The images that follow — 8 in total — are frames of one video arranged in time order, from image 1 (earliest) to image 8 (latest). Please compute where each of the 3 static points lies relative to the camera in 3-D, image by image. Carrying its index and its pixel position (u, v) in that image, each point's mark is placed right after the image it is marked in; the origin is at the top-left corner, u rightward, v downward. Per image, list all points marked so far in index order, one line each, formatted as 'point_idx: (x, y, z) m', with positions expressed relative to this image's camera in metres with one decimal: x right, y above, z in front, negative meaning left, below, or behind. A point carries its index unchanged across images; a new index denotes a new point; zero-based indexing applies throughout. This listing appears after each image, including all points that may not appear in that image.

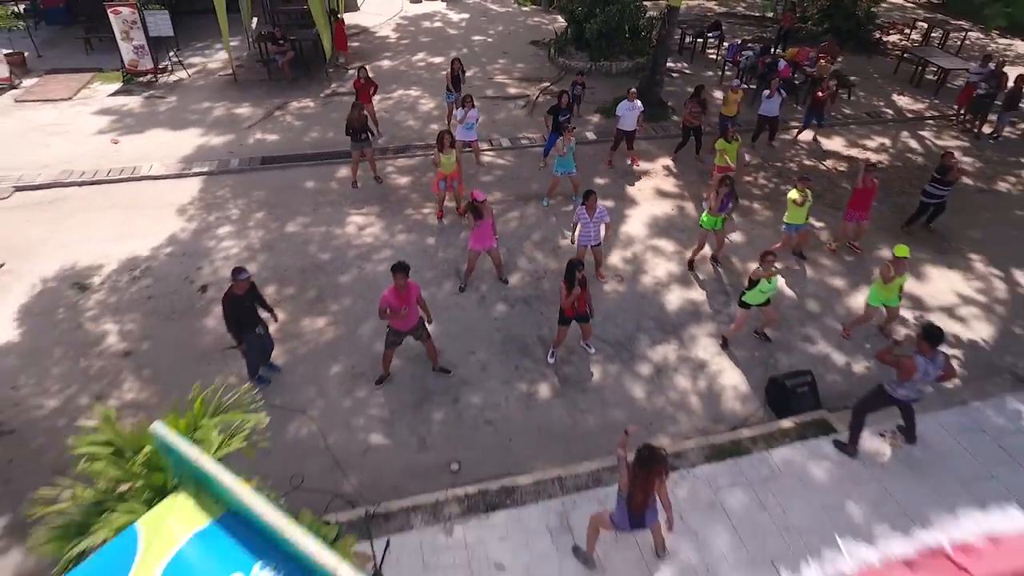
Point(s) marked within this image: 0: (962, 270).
0: (+6.7, +0.3, +9.4) m
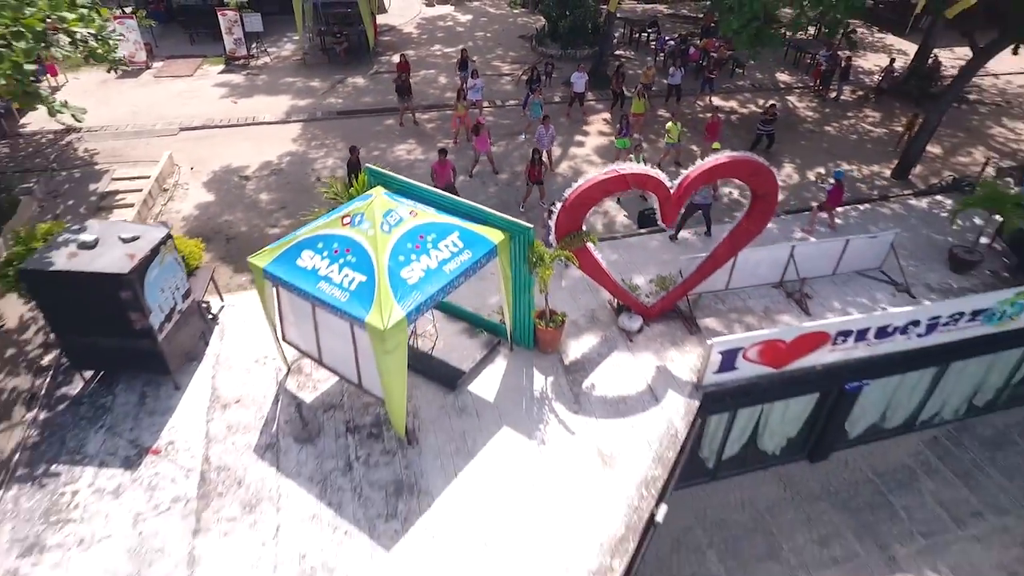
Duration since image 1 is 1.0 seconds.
0: (+6.4, +2.9, +15.6) m
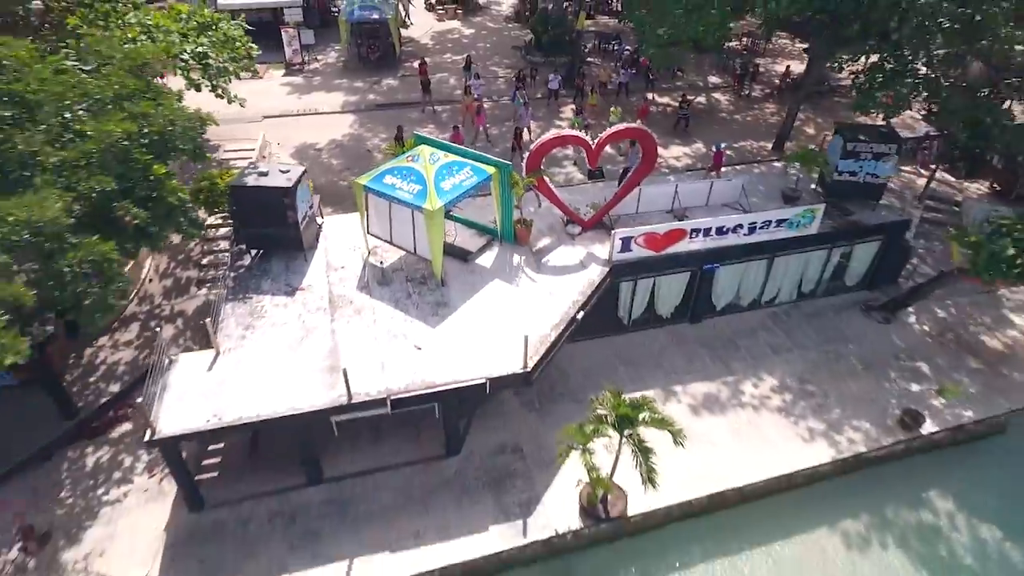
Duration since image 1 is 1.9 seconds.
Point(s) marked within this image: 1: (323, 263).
0: (+6.1, +5.0, +22.3) m
1: (-4.6, +0.7, +15.9) m
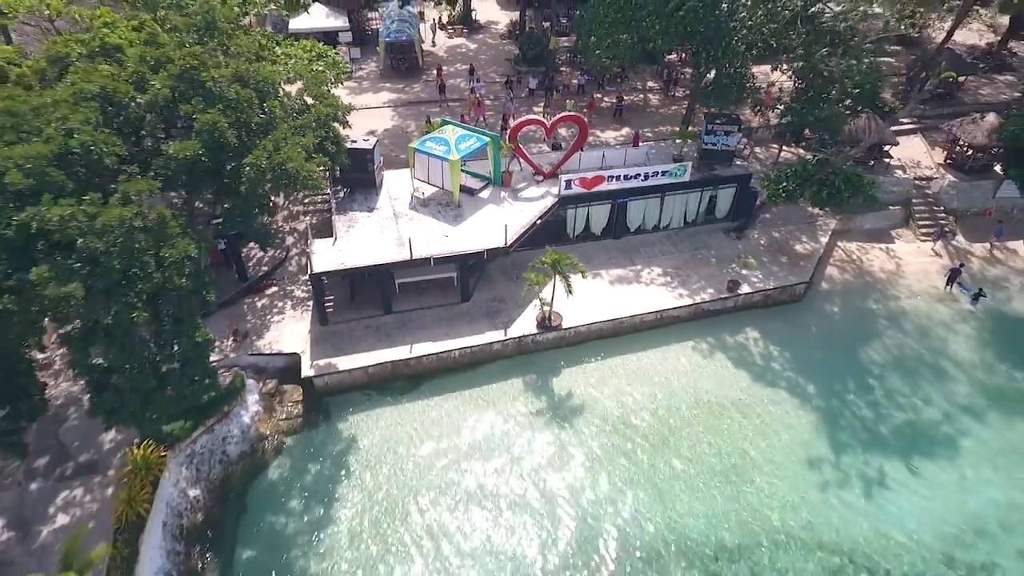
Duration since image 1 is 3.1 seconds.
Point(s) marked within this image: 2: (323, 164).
0: (+5.7, +8.1, +32.9) m
1: (-5.1, +3.9, +26.6) m
2: (-5.5, +3.6, +19.0) m
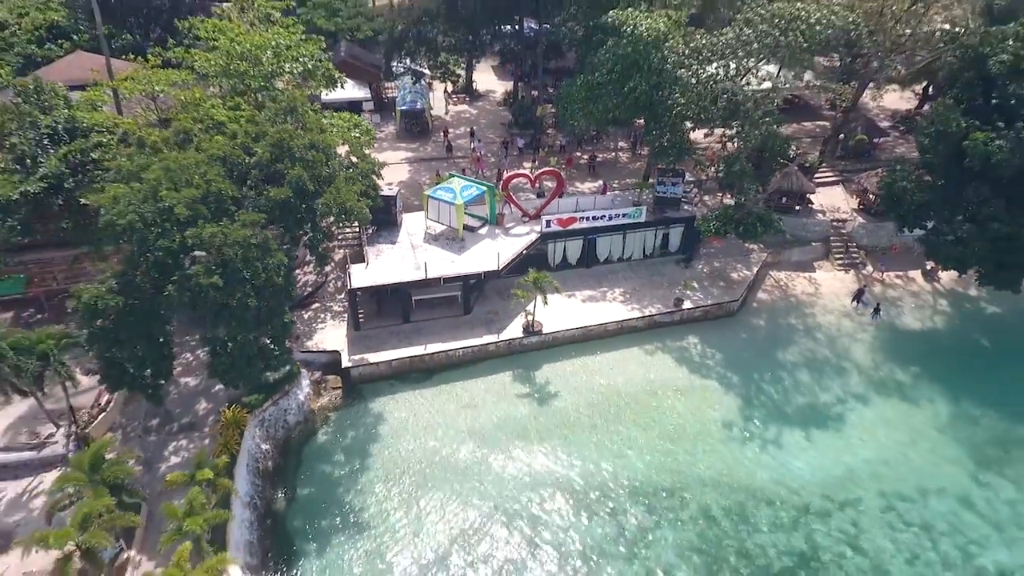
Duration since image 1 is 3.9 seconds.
0: (+5.2, +6.8, +40.5) m
1: (-5.5, +3.0, +33.8) m
2: (-5.9, +3.3, +26.2) m
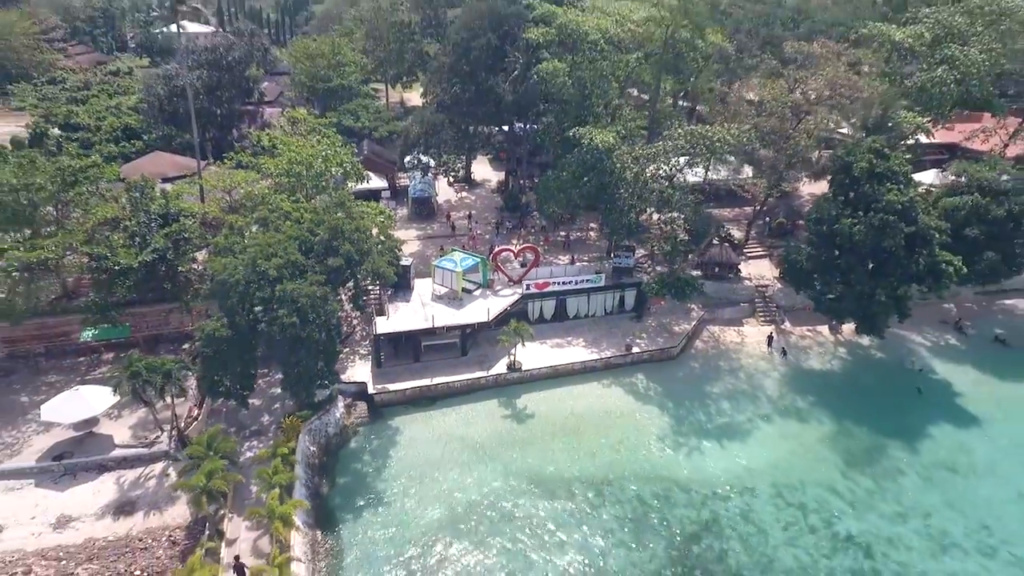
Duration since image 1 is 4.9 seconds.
0: (+4.4, +2.7, +50.5) m
1: (-6.3, -0.3, +43.4) m
2: (-6.7, +0.9, +35.9) m
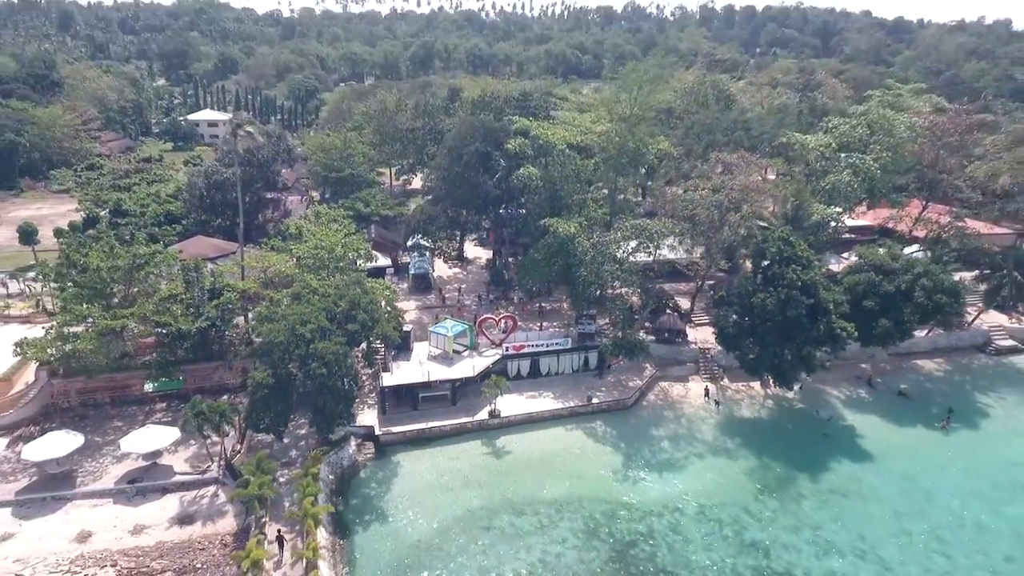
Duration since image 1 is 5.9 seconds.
0: (+2.9, -3.1, +60.1) m
1: (-7.8, -5.3, +52.7) m
2: (-8.2, -3.3, +45.4) m
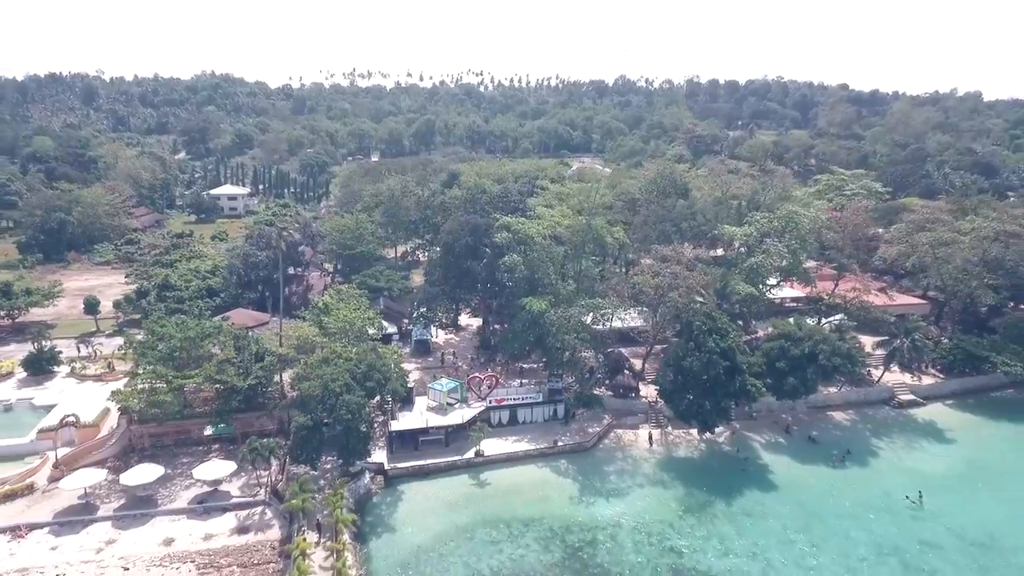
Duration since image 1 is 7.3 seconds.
0: (+1.1, -10.3, +73.2) m
1: (-9.6, -11.9, +65.7) m
2: (-9.9, -9.2, +58.5) m
